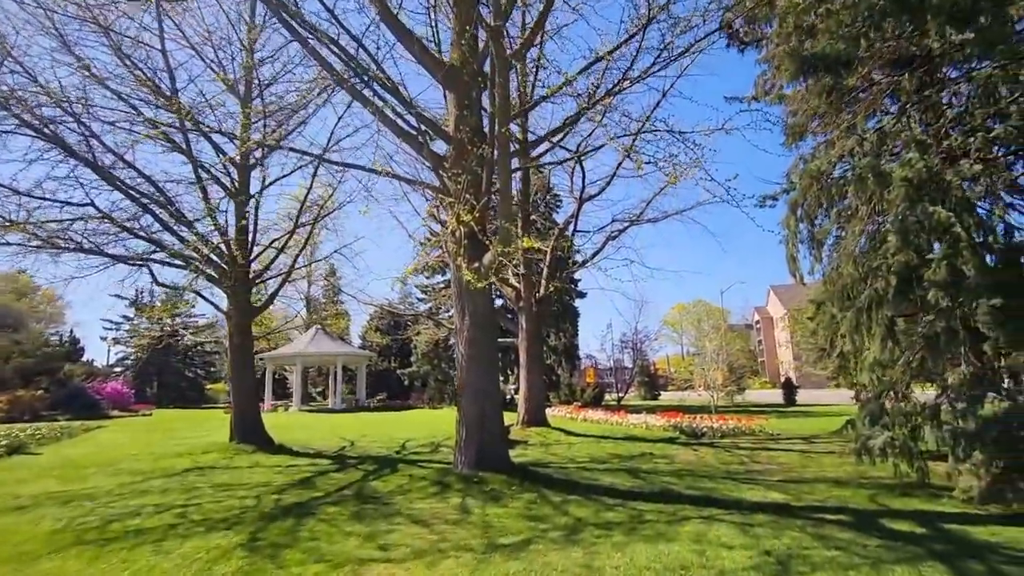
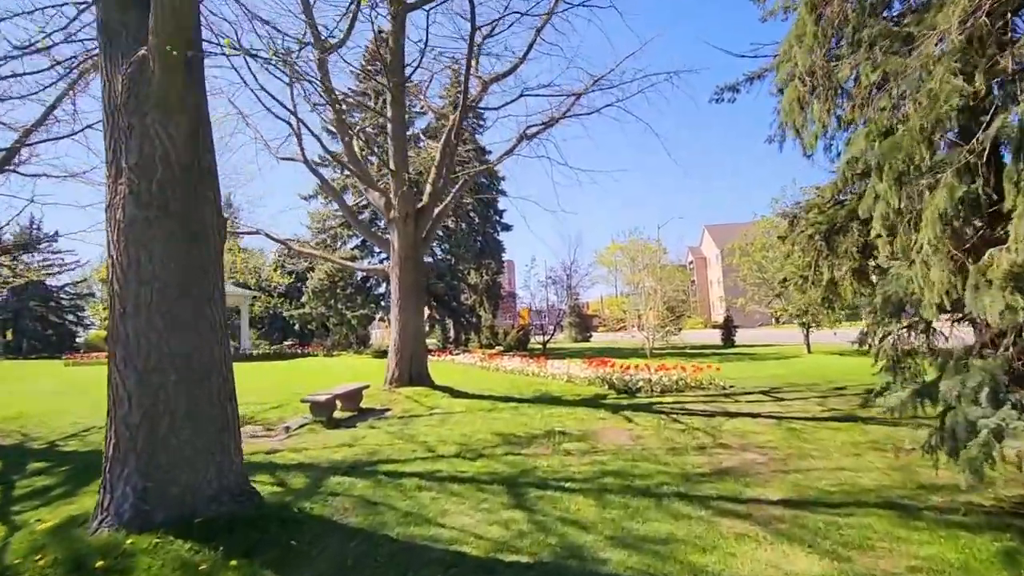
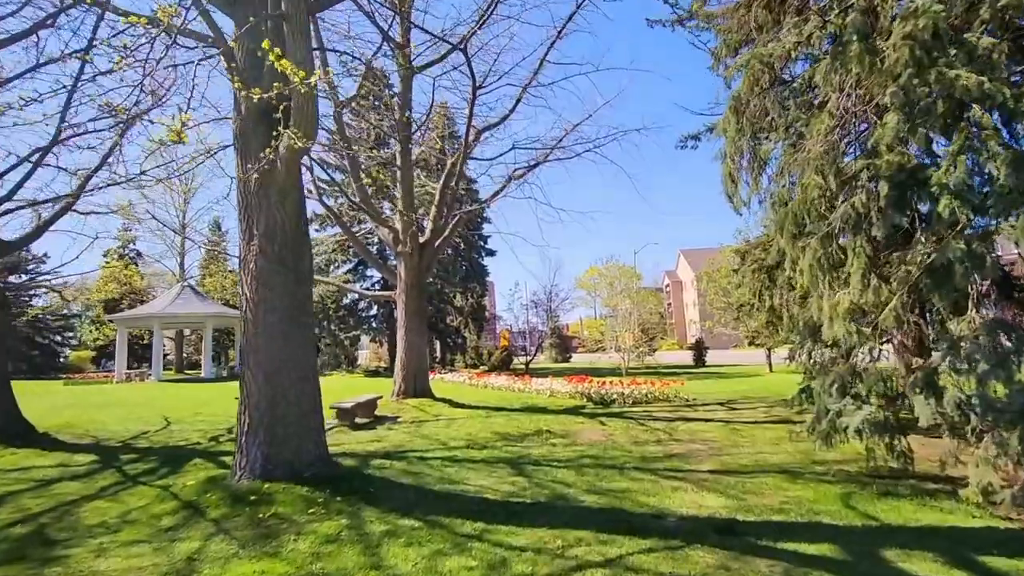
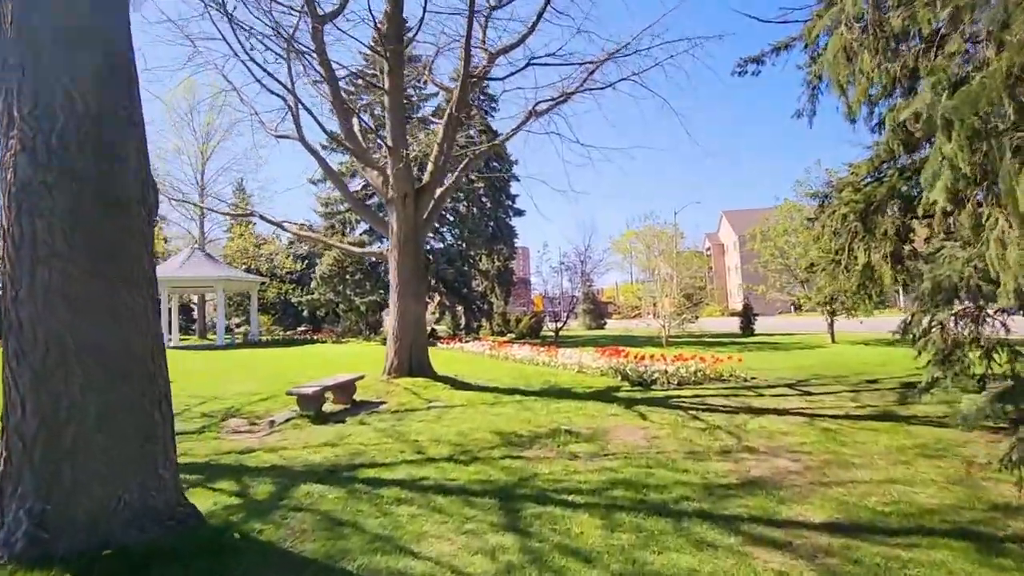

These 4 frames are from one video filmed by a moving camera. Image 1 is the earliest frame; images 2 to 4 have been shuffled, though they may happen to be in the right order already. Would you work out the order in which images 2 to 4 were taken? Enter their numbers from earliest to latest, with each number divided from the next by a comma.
3, 2, 4
